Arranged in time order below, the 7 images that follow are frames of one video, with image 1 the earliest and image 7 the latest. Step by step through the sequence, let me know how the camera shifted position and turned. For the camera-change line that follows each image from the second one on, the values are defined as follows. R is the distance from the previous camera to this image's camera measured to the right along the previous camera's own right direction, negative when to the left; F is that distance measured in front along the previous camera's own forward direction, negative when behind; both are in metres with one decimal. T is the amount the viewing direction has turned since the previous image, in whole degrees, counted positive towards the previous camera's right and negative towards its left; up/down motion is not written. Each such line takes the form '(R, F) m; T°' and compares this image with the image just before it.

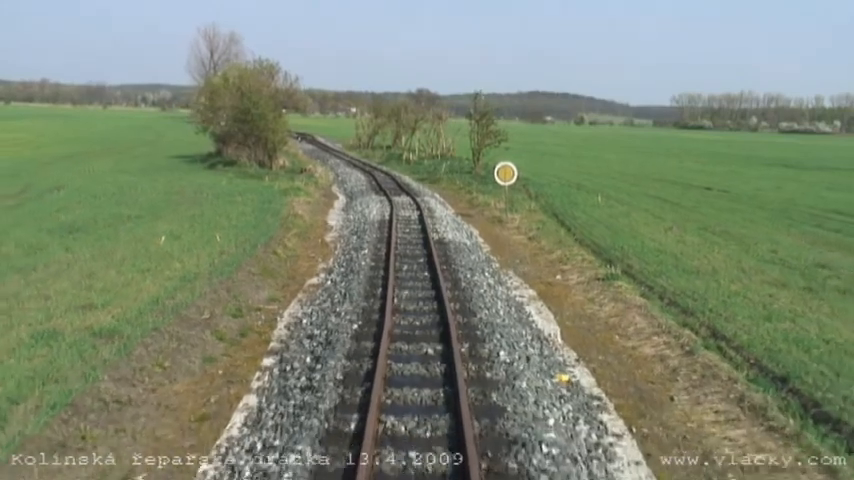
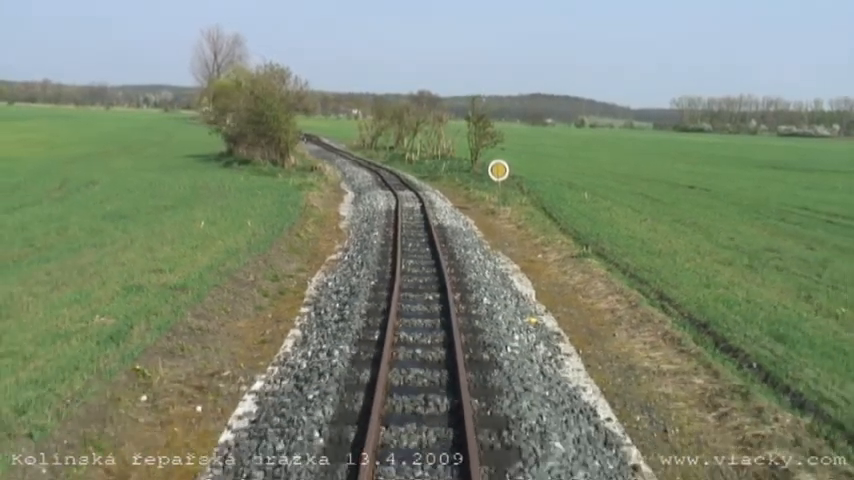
(0.0, -3.5) m; 0°
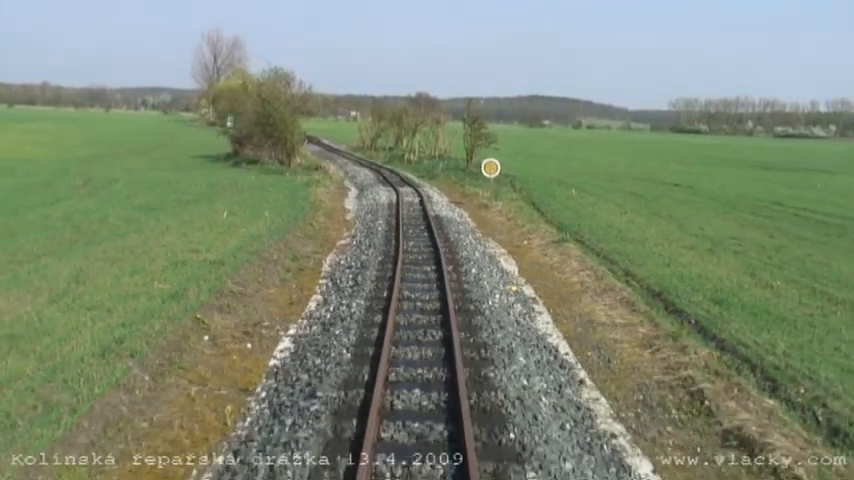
(0.0, -3.0) m; 0°
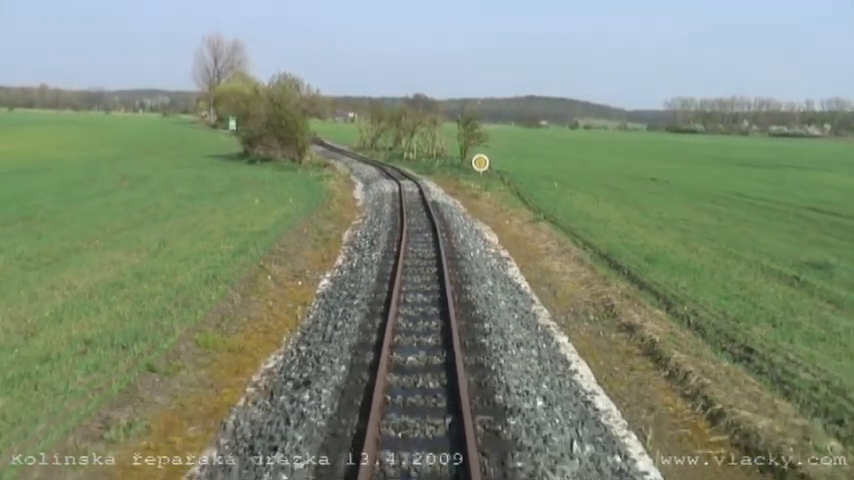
(0.0, -5.3) m; 0°
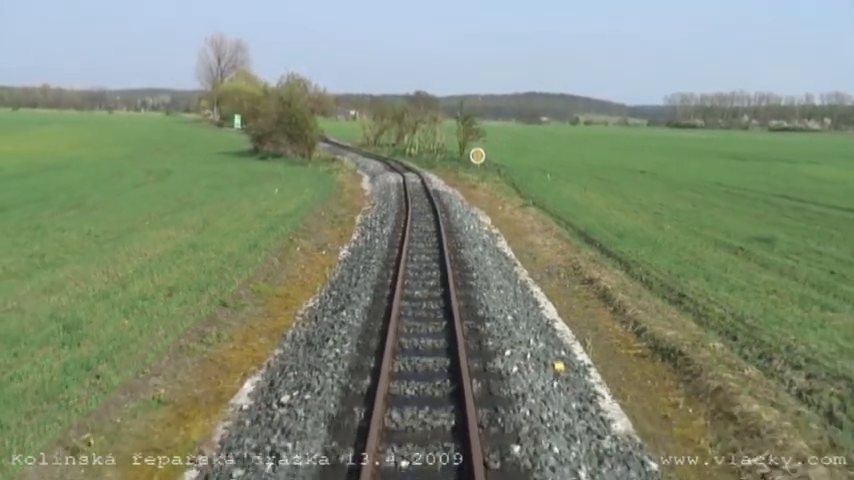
(0.0, -3.8) m; 0°
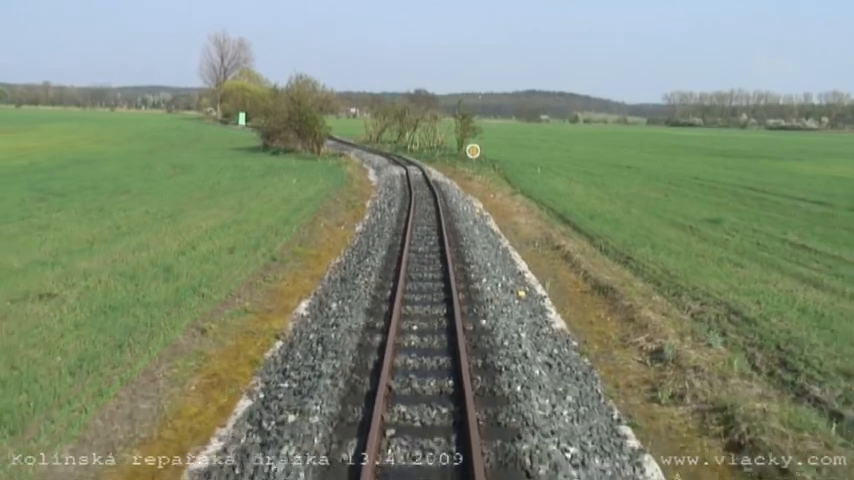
(0.0, -4.8) m; 0°
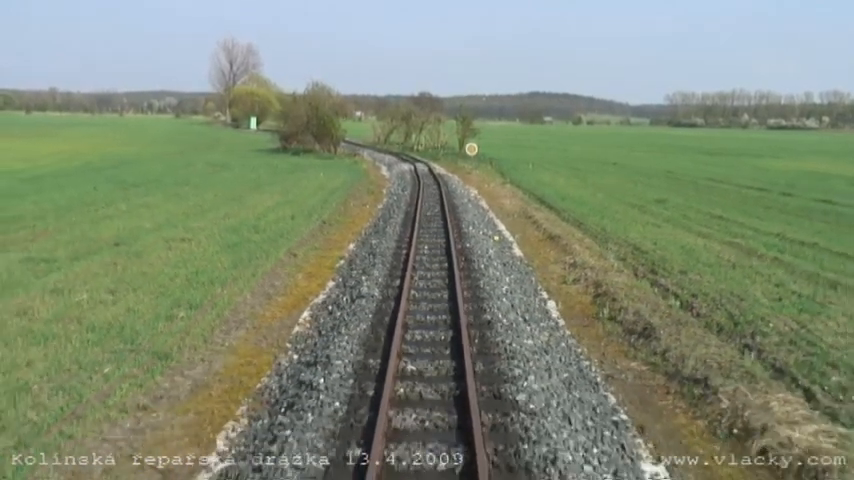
(0.0, -8.1) m; 0°
